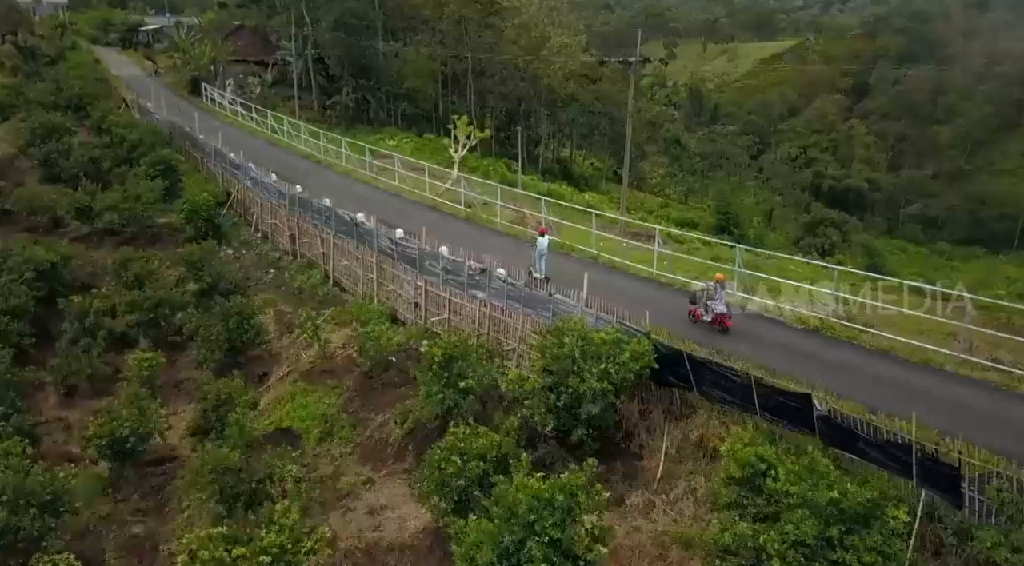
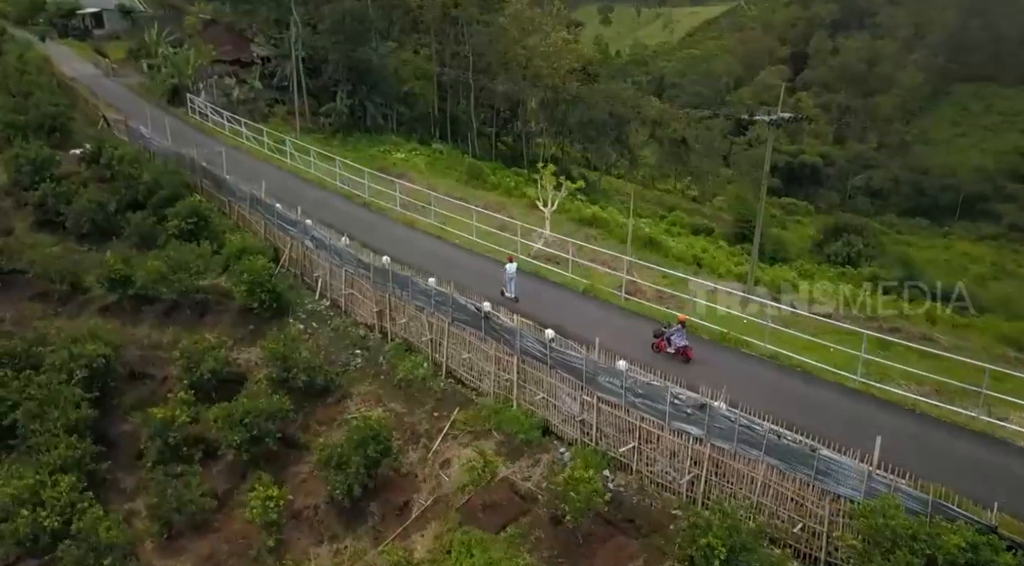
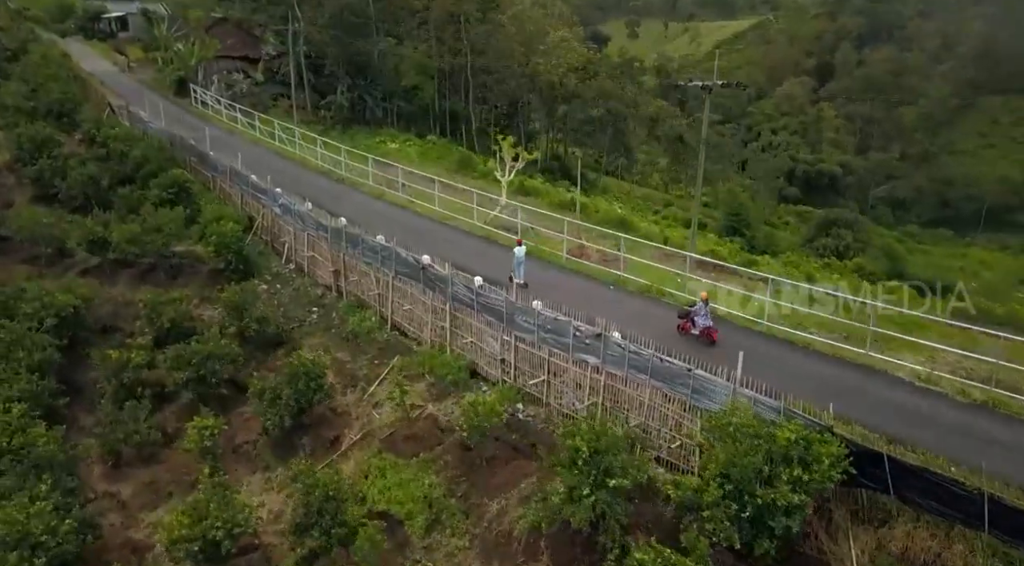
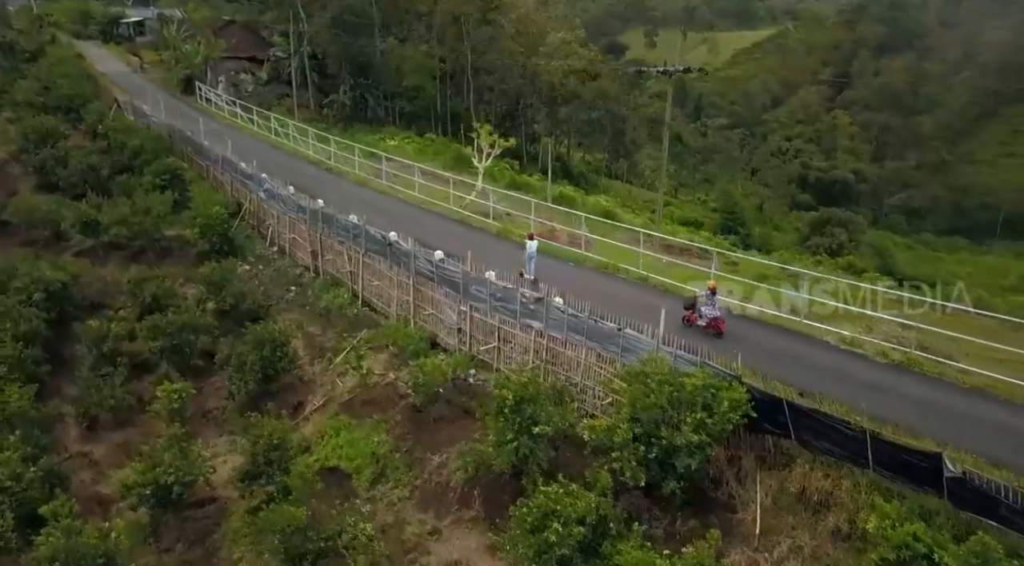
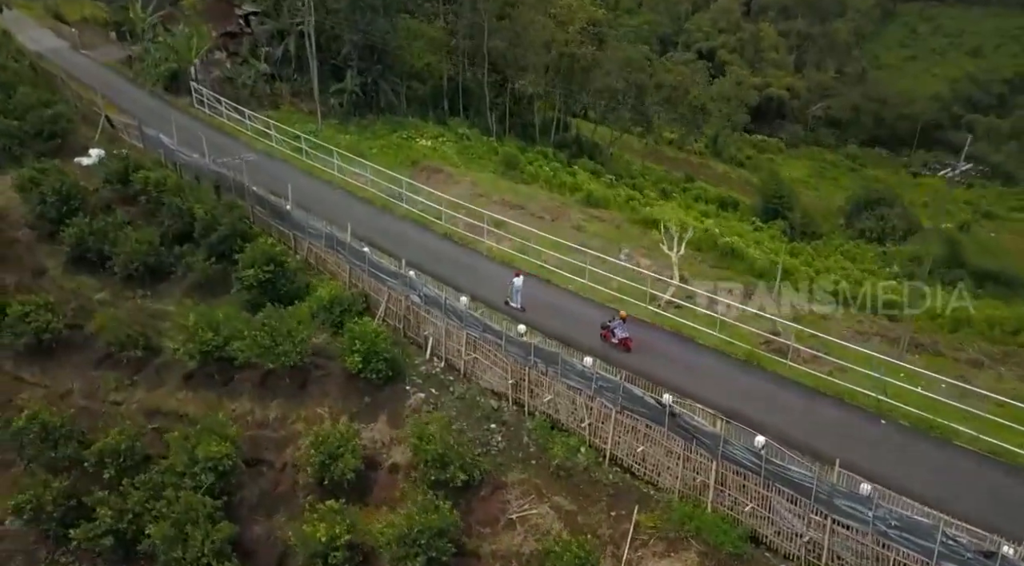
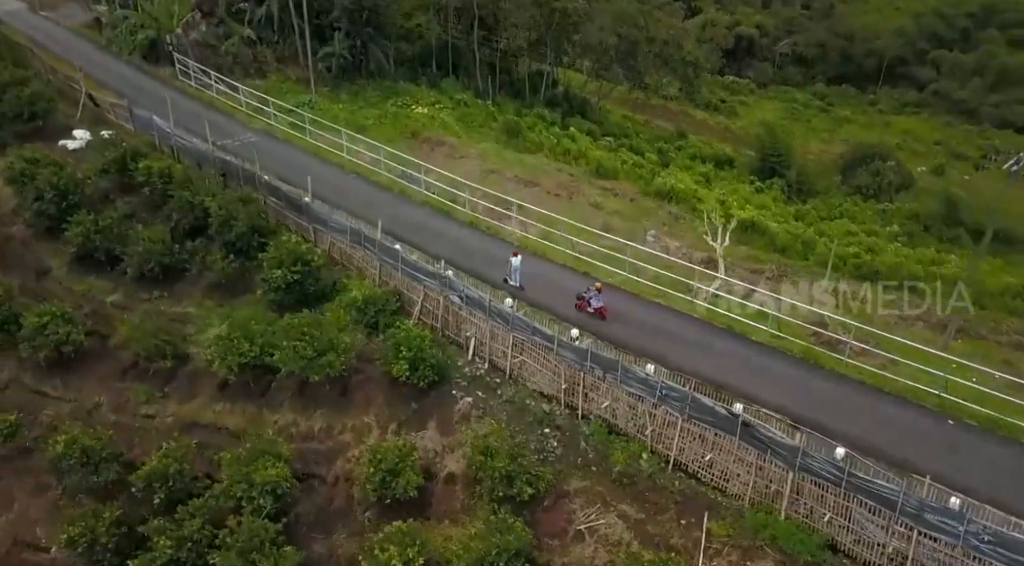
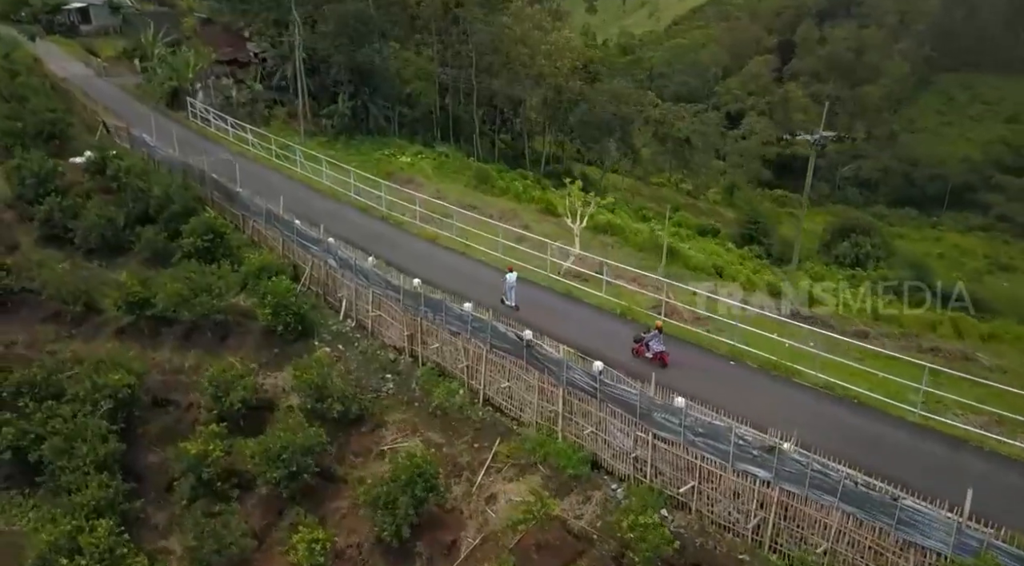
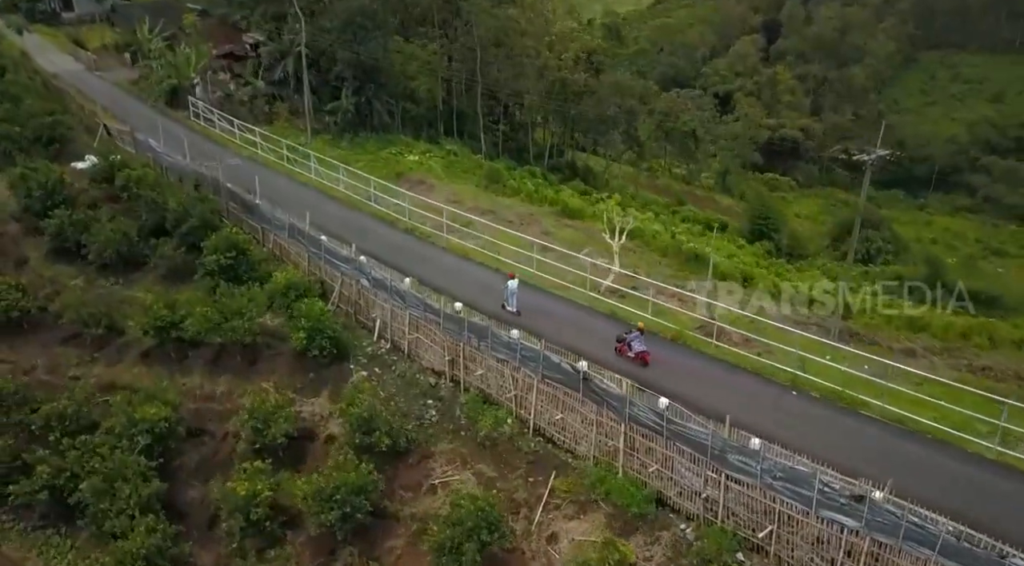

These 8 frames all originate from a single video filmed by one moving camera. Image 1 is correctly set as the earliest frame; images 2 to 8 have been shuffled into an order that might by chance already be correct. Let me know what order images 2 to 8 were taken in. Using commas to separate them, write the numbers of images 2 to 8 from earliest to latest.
4, 3, 2, 7, 8, 5, 6
